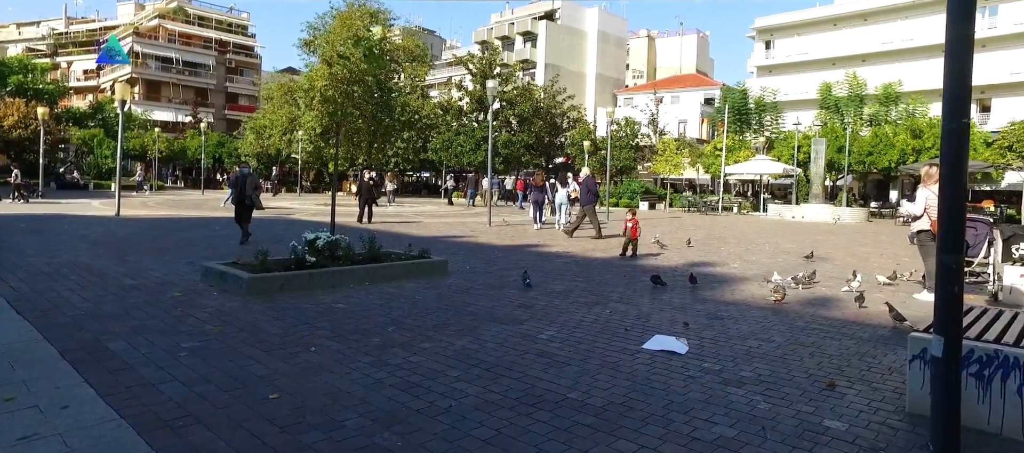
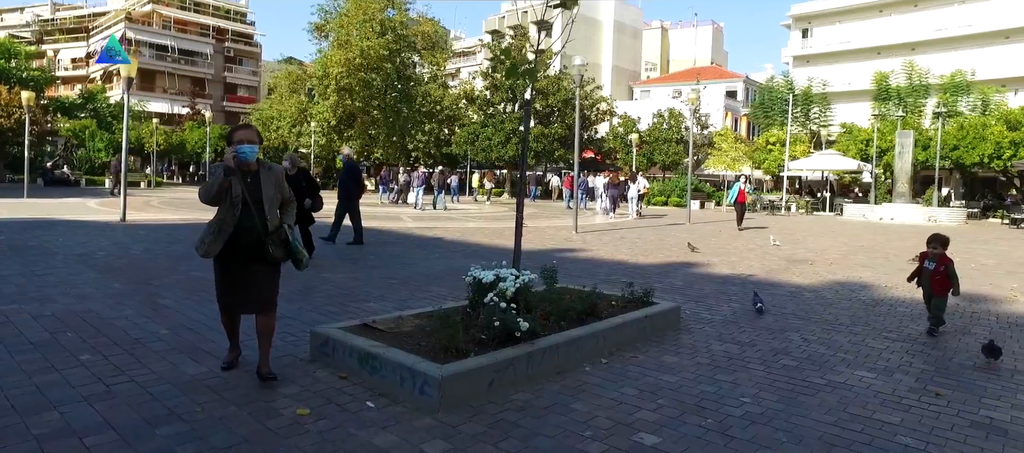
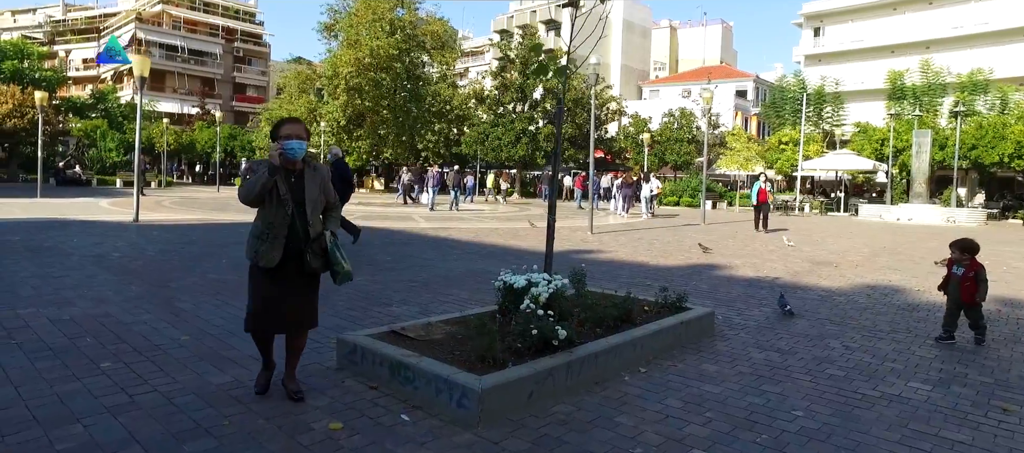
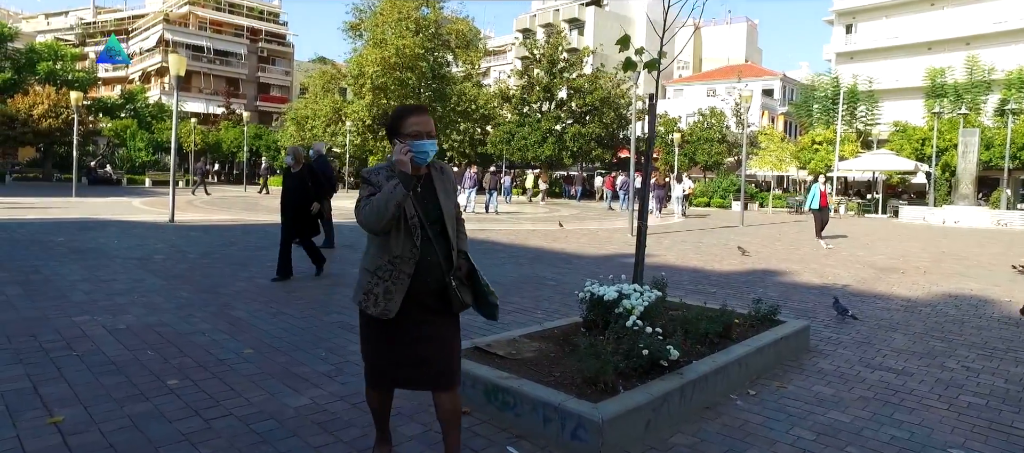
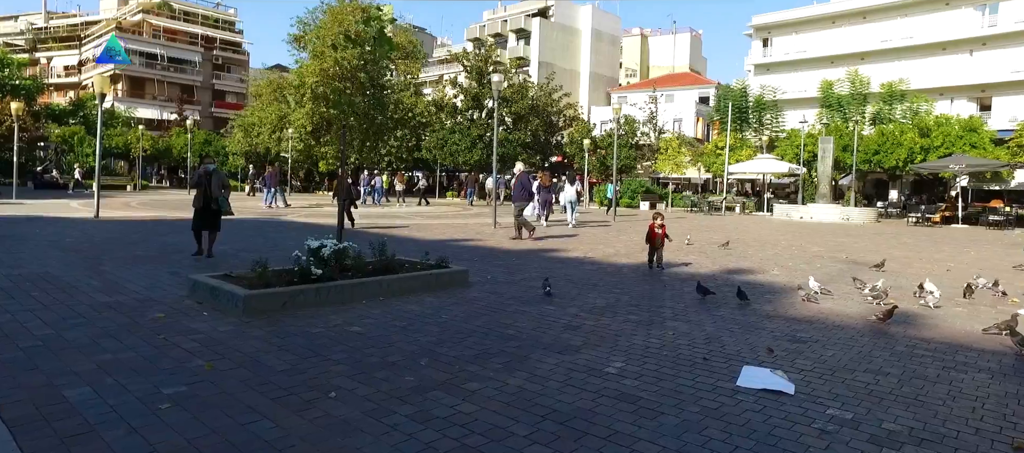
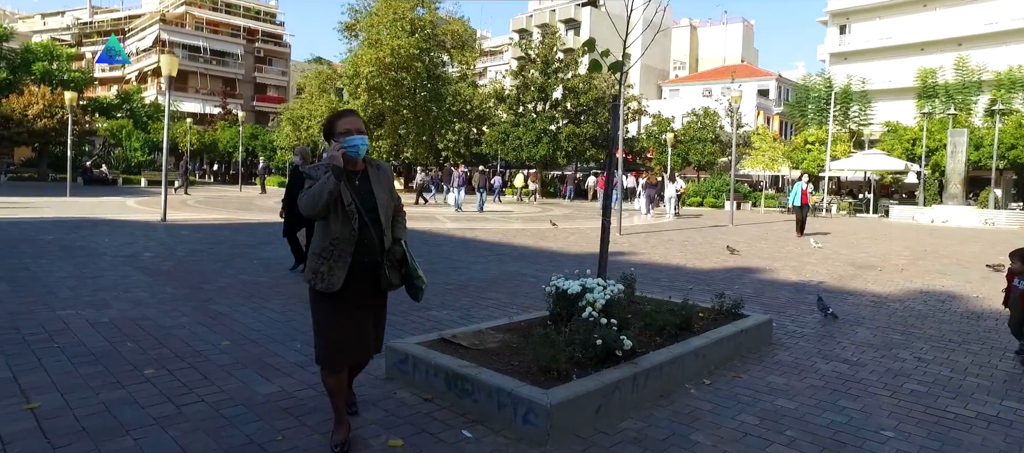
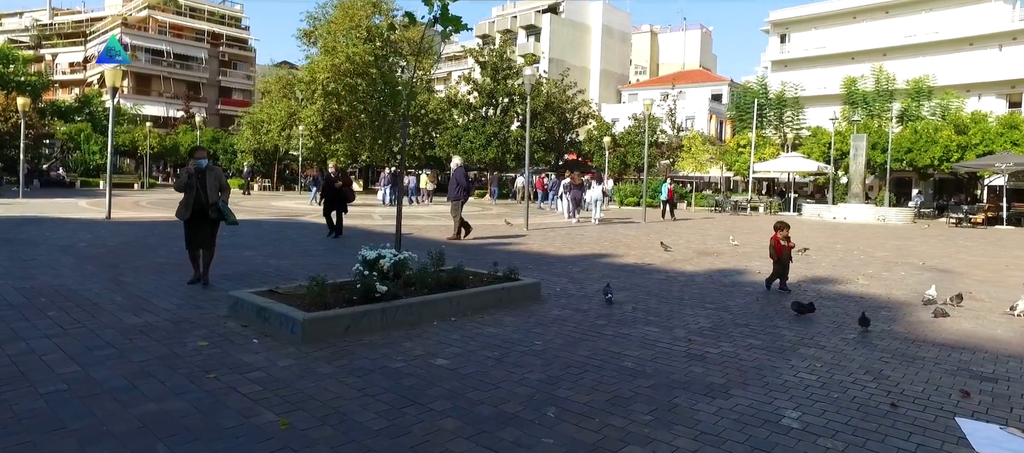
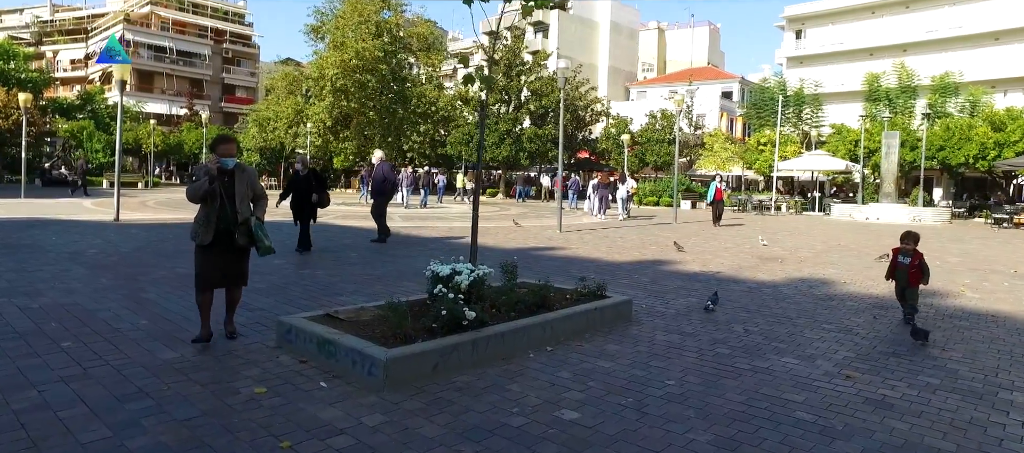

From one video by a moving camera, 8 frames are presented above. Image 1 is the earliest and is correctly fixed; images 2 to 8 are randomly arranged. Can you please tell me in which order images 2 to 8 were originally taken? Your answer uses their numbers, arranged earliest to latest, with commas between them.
5, 7, 8, 2, 3, 6, 4
